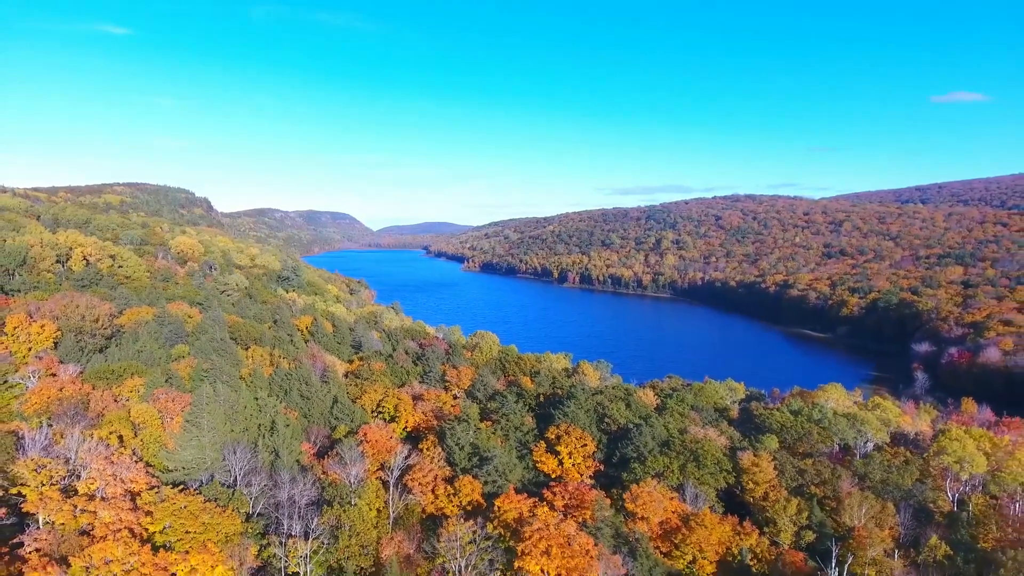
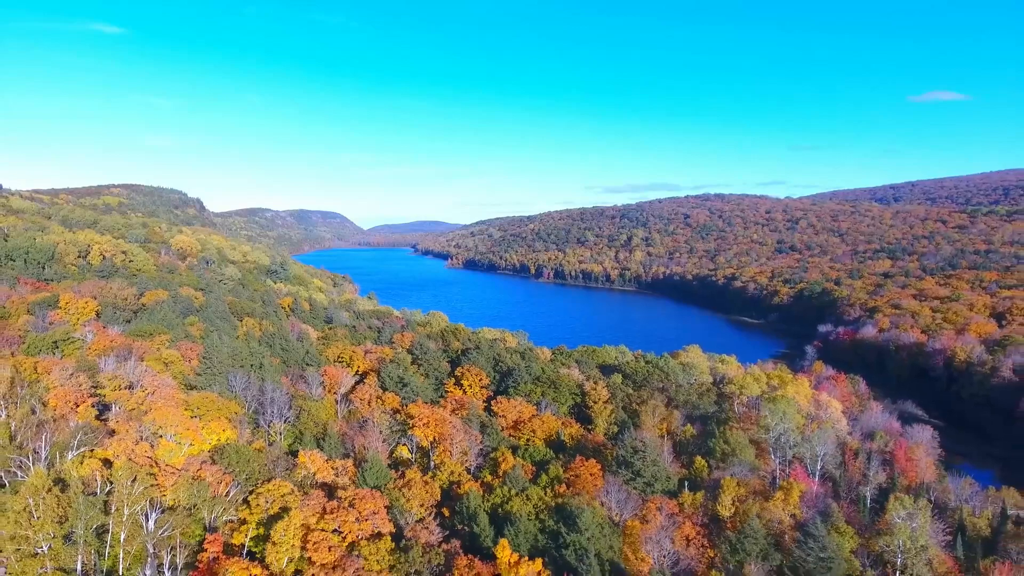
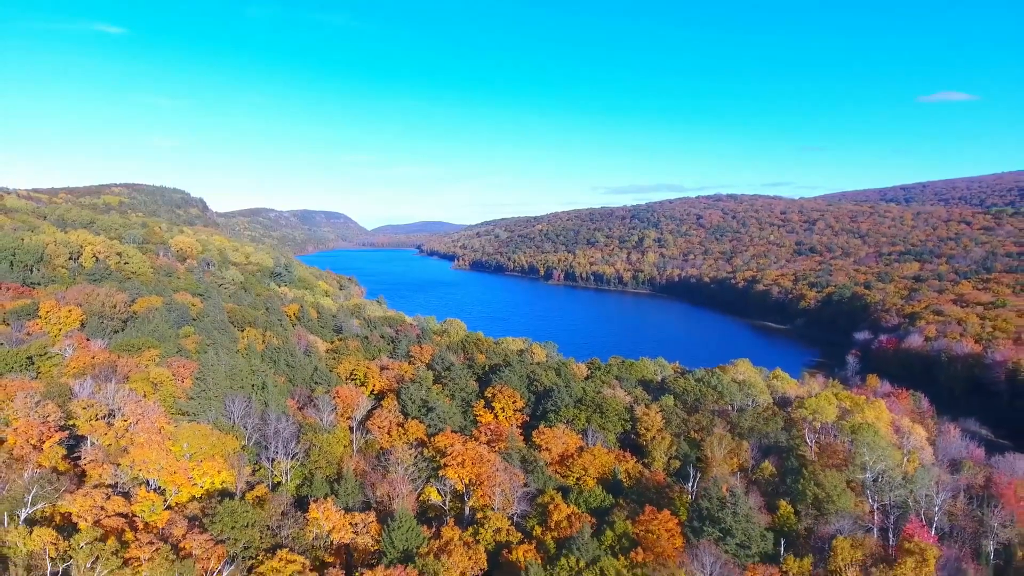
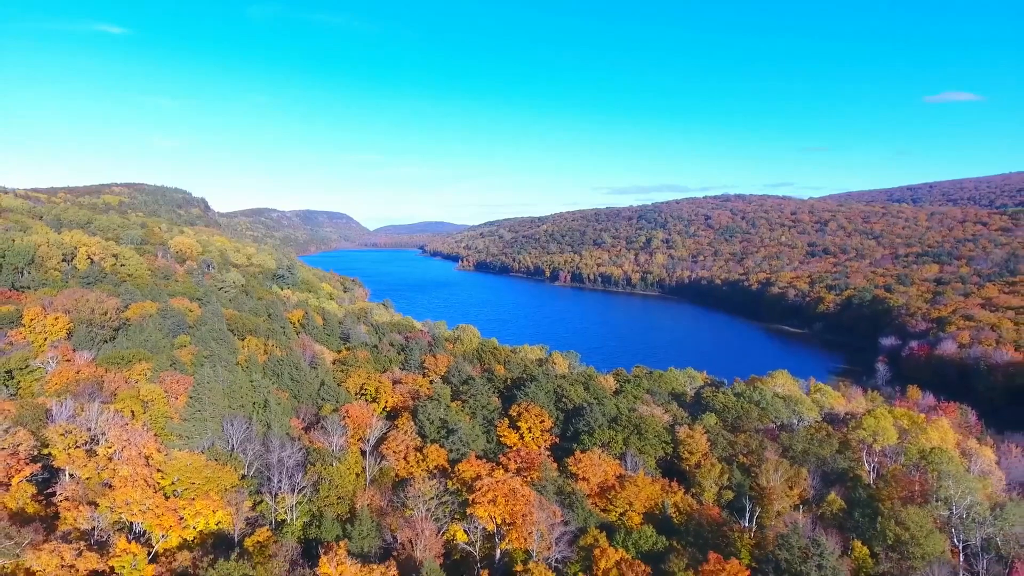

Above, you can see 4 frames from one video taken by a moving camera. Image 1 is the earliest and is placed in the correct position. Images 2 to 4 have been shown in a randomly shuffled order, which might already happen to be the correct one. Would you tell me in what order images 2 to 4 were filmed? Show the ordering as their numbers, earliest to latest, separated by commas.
4, 3, 2
